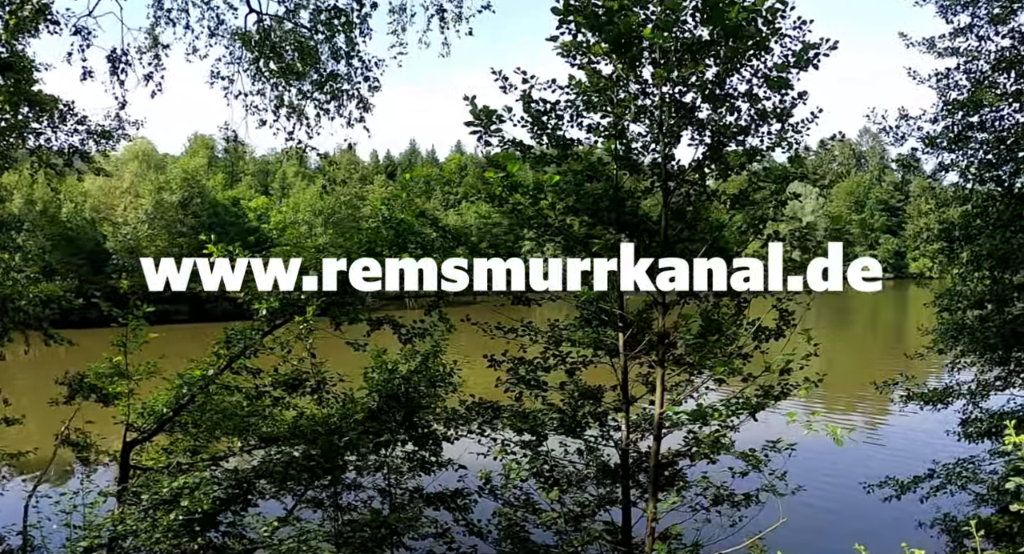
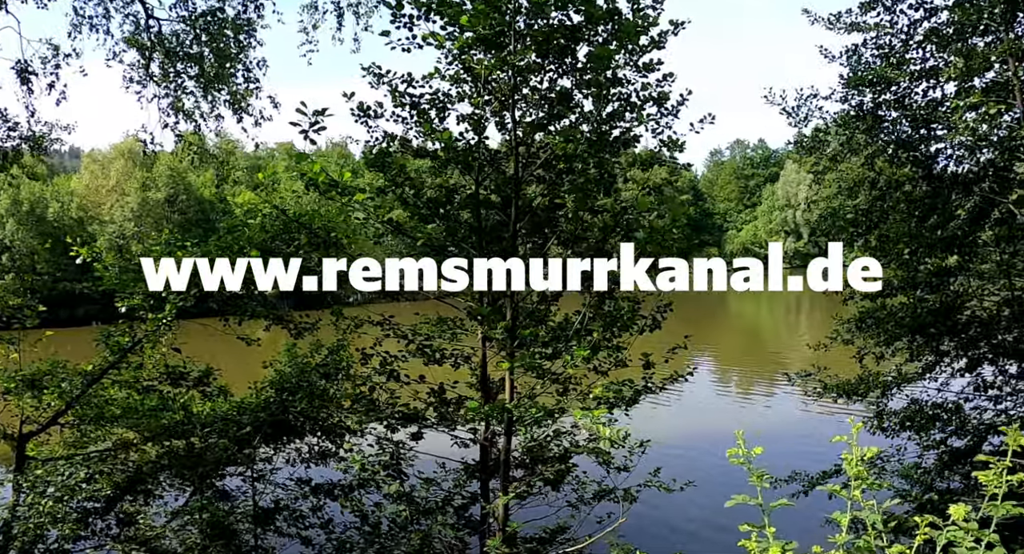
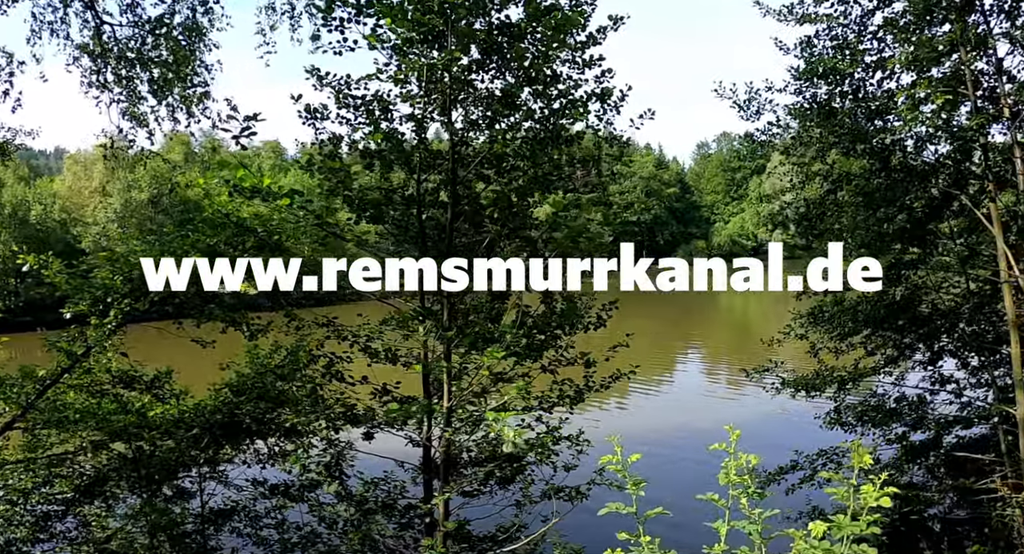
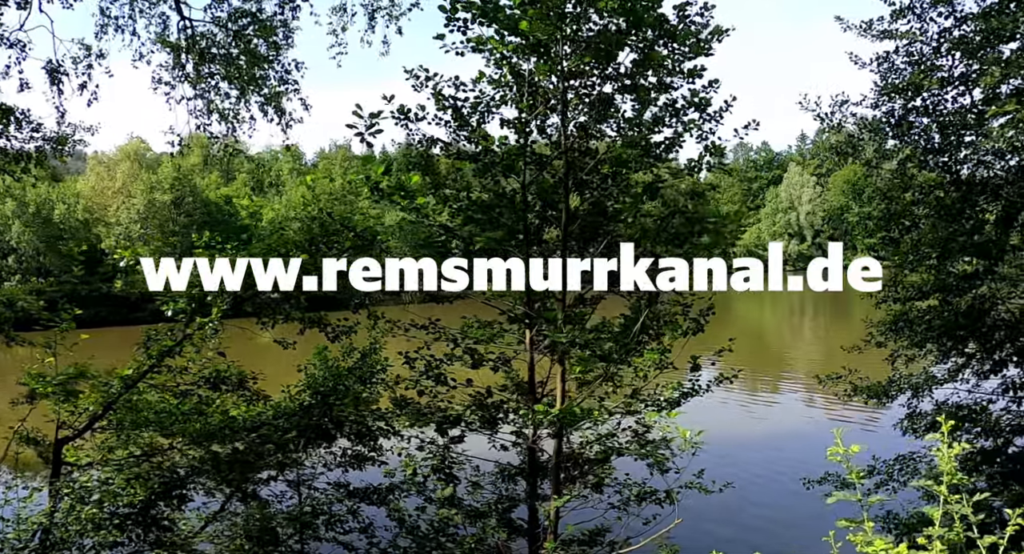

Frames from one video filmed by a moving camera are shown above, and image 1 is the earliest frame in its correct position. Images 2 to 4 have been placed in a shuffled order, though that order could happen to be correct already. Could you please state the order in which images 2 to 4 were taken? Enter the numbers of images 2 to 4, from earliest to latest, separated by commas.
4, 2, 3
